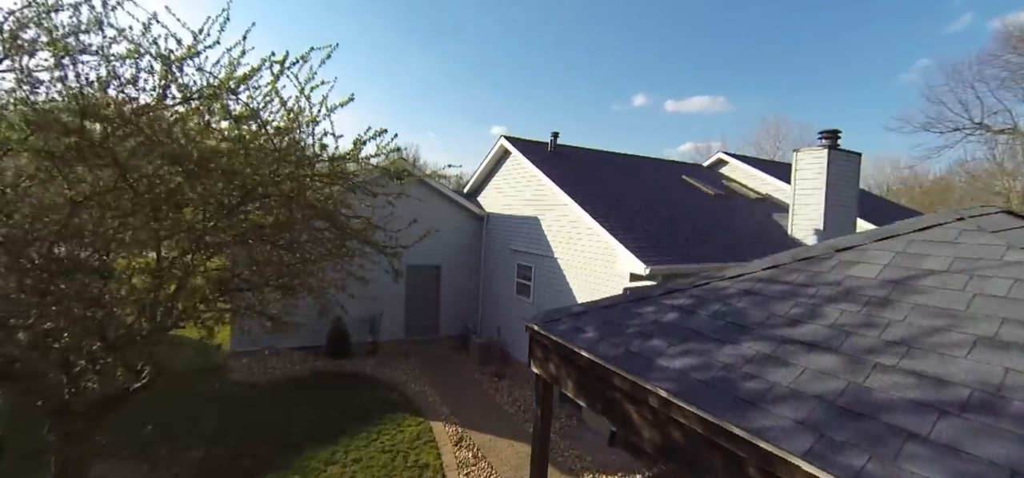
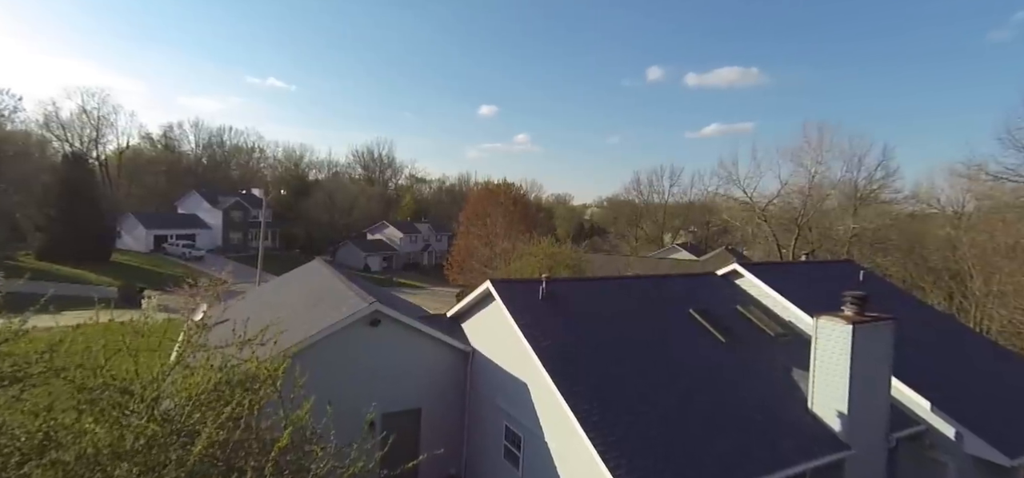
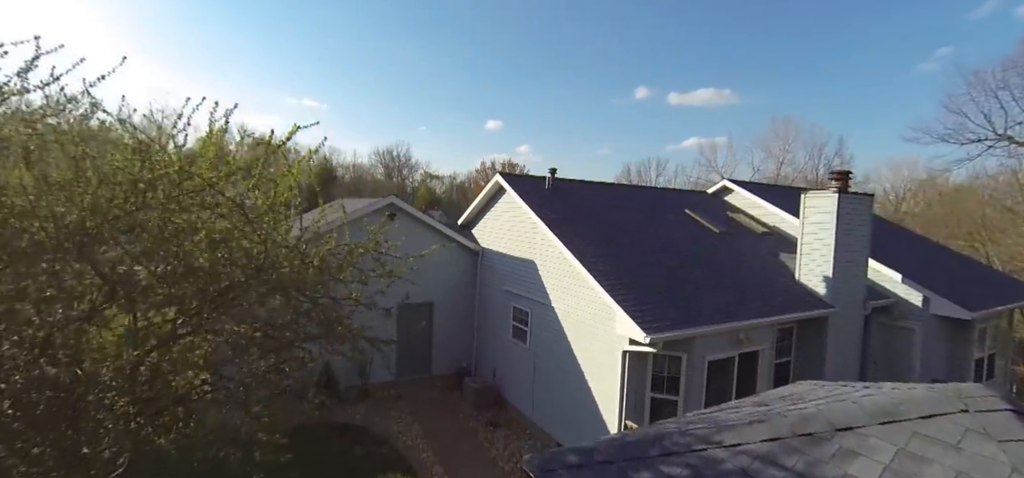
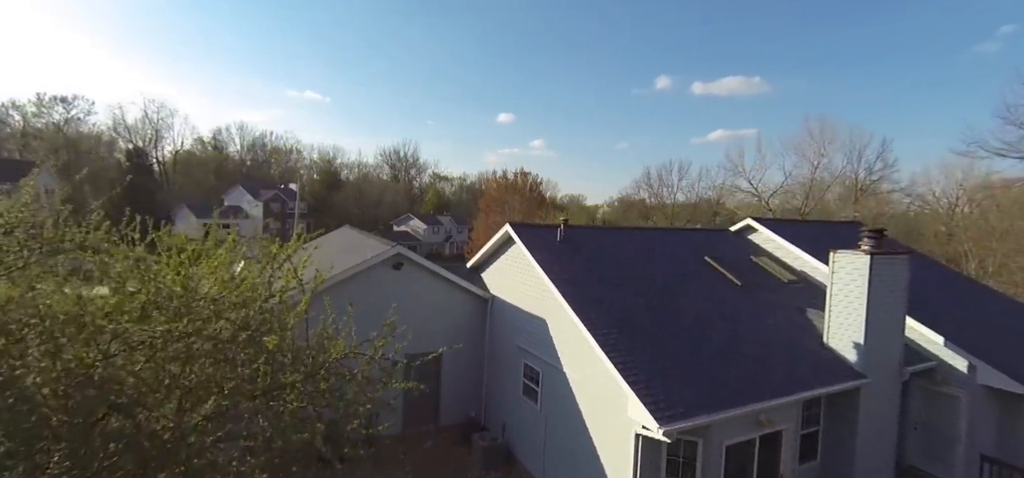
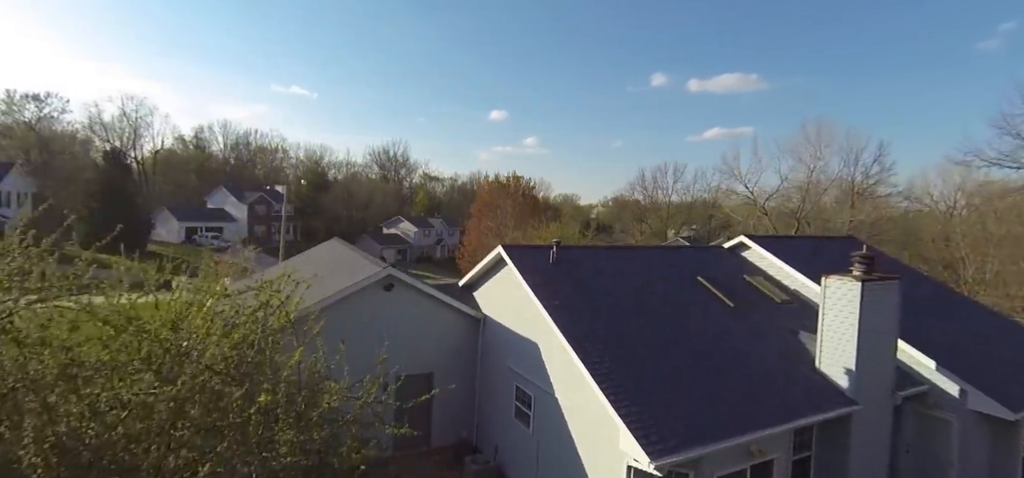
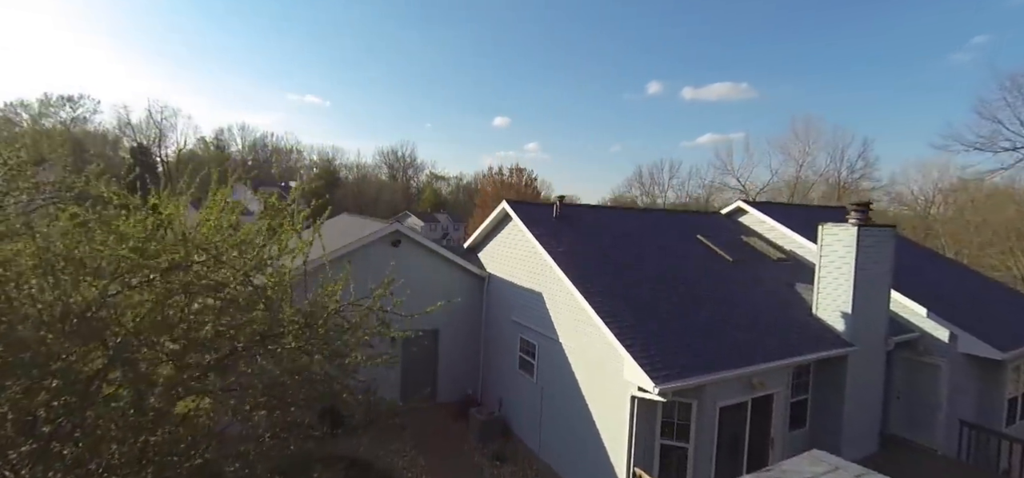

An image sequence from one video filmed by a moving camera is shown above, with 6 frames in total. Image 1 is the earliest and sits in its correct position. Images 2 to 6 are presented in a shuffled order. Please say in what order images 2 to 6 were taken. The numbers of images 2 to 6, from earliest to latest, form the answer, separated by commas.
3, 6, 4, 5, 2
